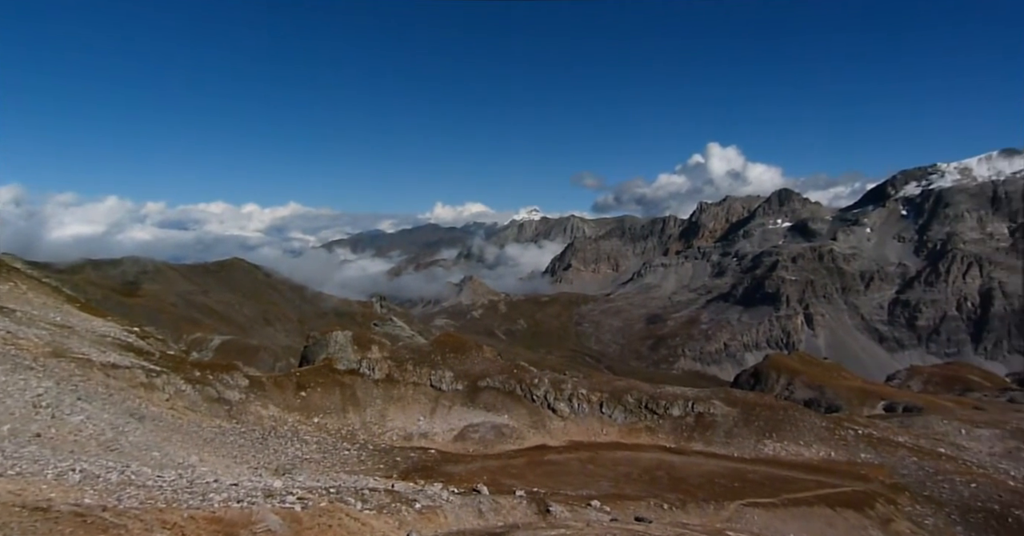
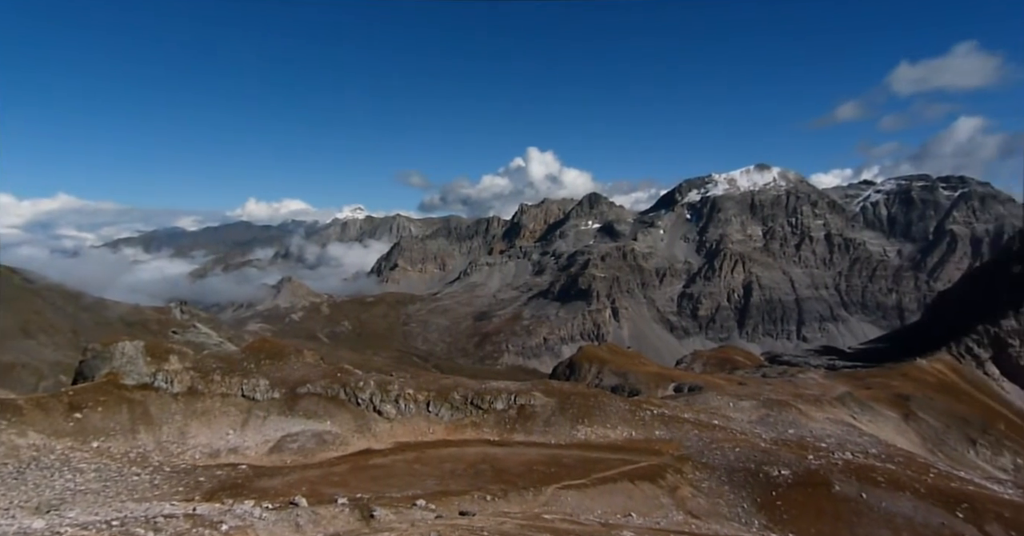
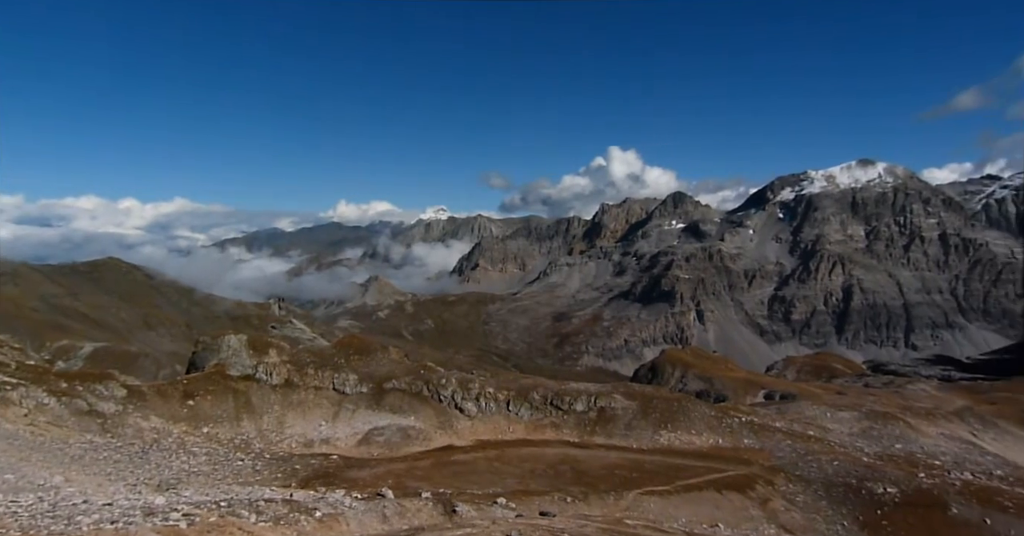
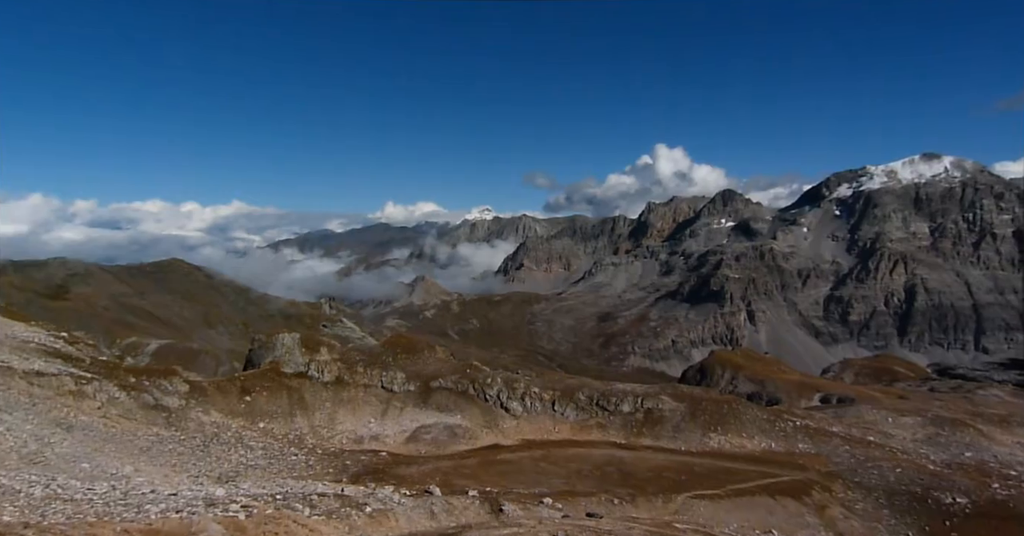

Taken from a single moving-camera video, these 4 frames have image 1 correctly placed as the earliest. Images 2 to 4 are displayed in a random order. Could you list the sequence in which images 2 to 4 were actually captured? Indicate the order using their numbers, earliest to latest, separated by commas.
4, 3, 2
